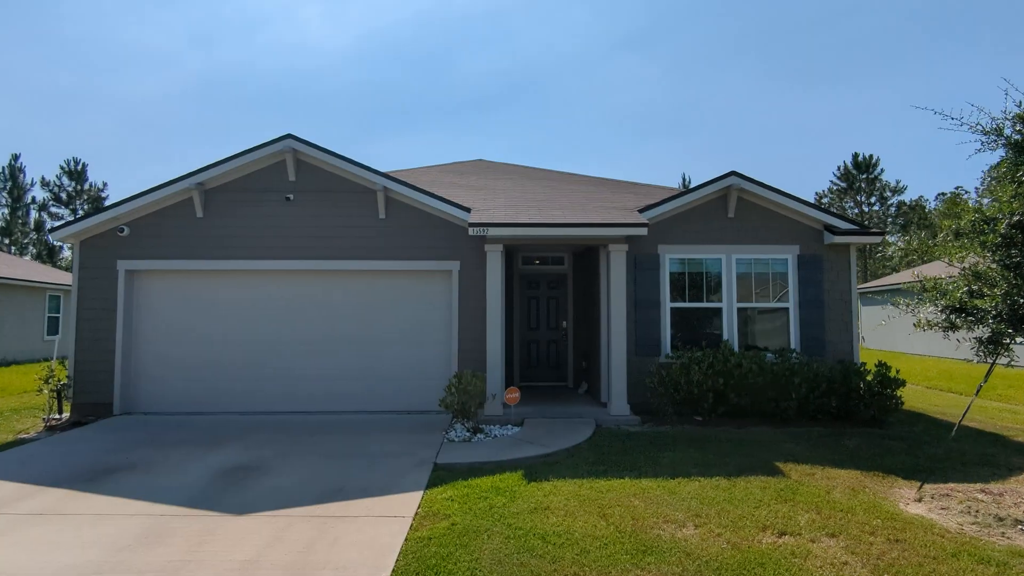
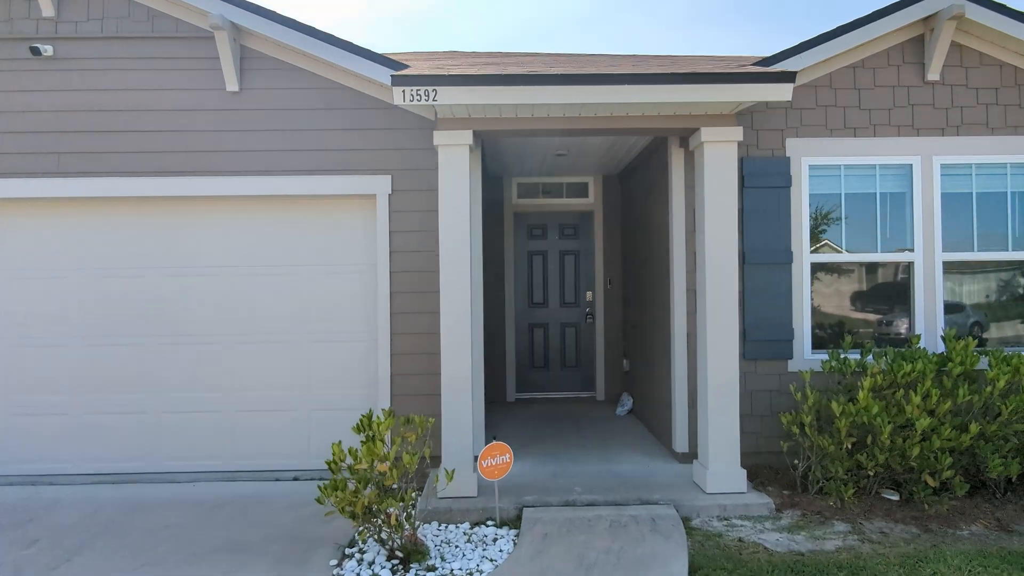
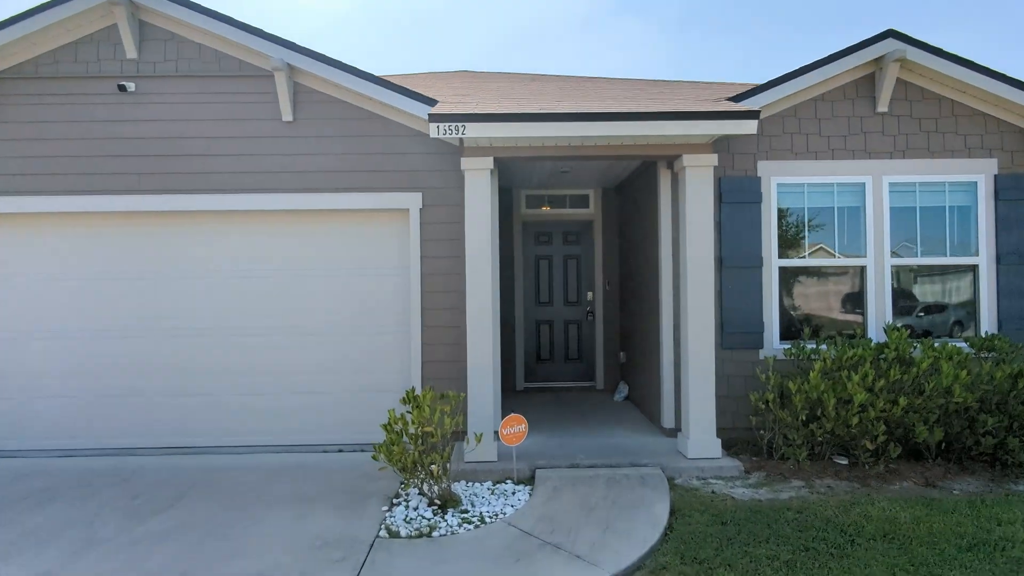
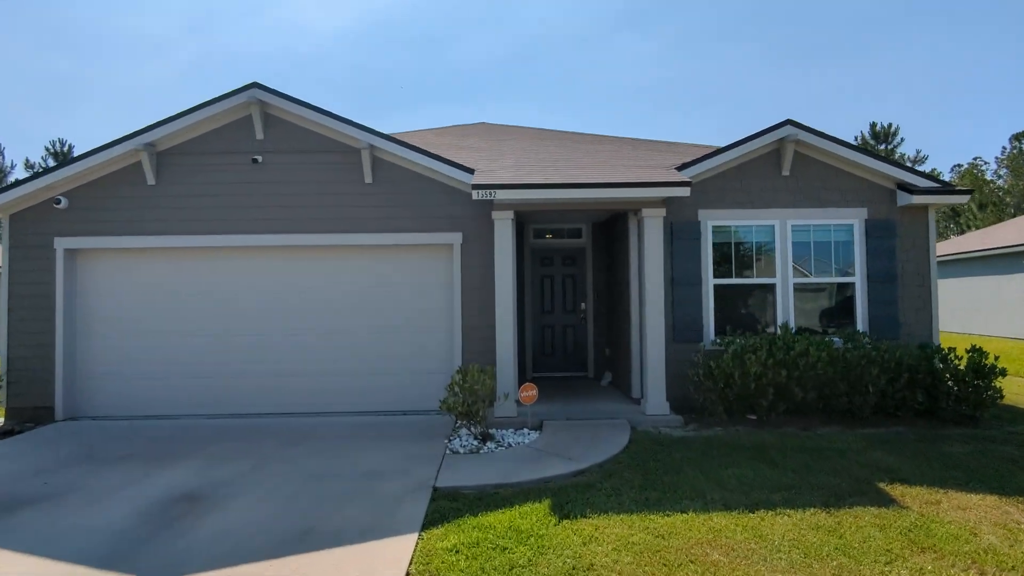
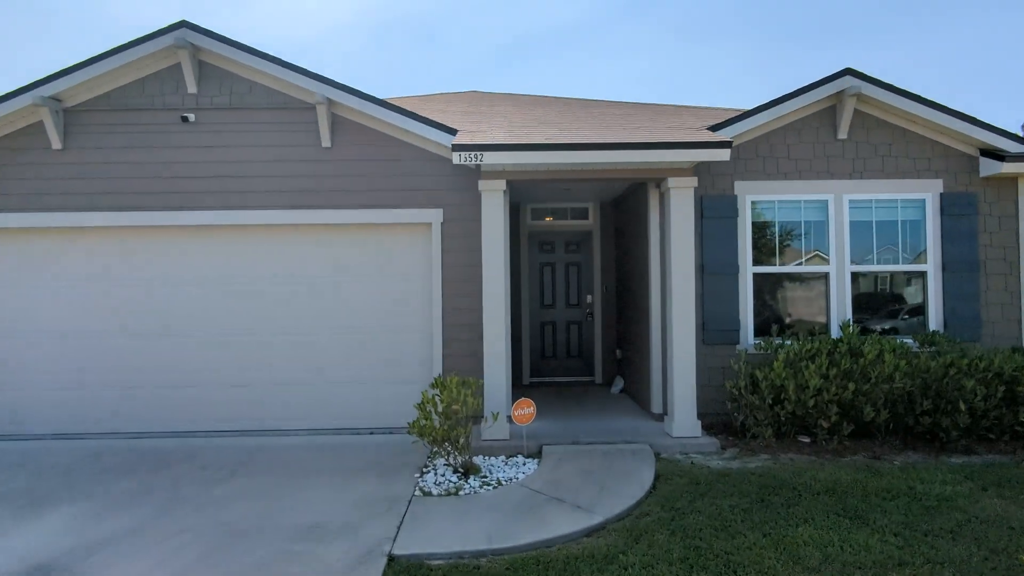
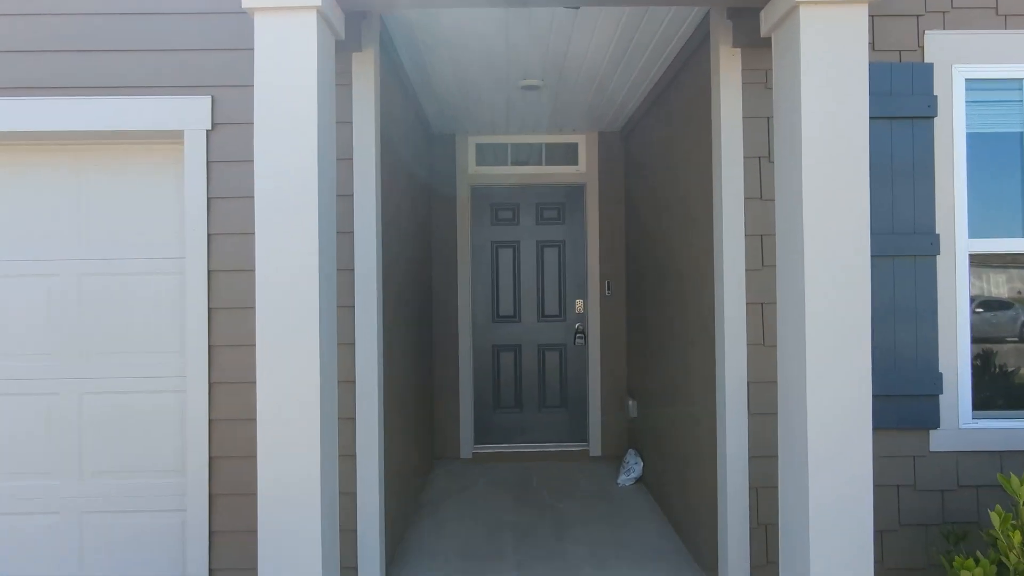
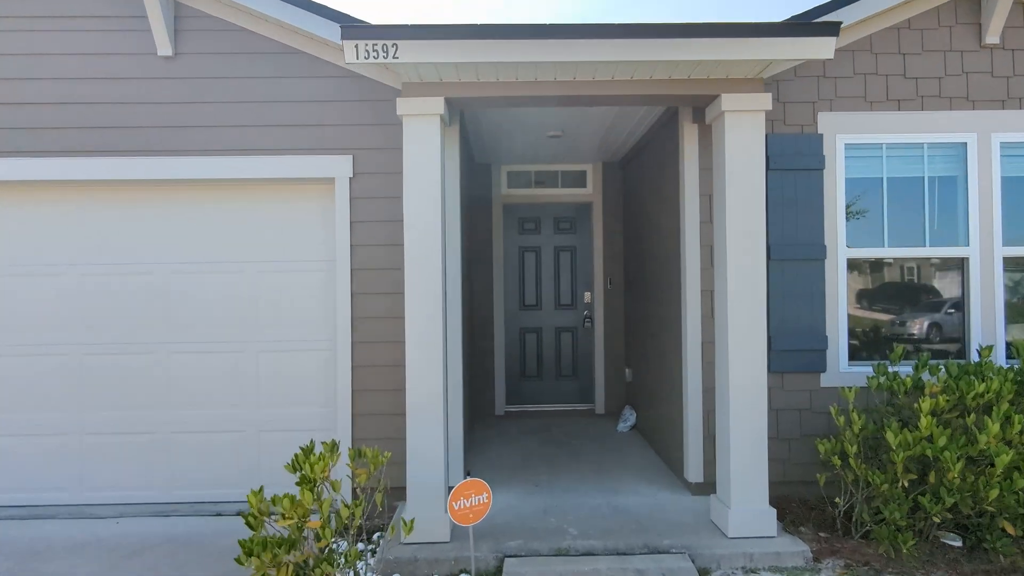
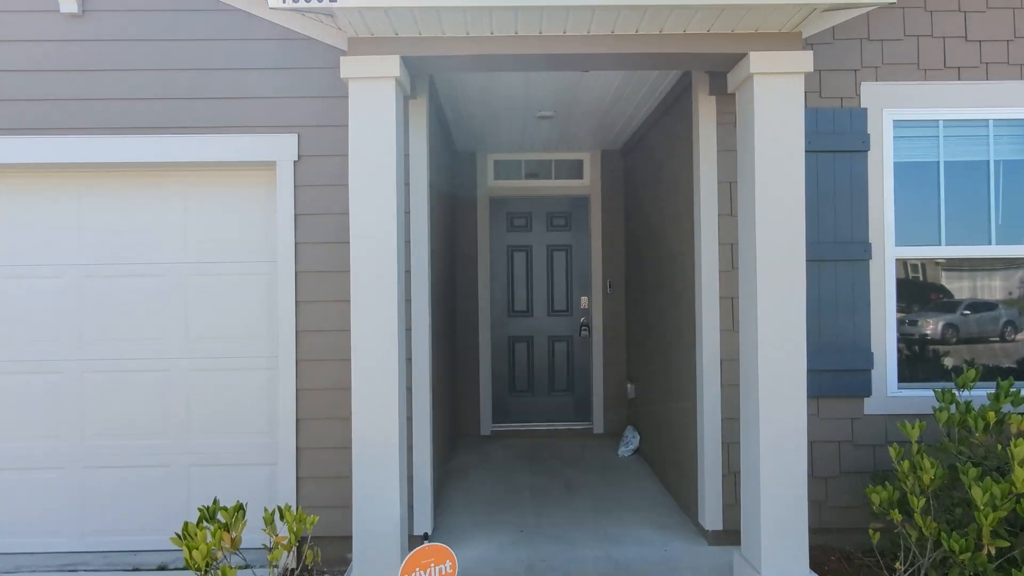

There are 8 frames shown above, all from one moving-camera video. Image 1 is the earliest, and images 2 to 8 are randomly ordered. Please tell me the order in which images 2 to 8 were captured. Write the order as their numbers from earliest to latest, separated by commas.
4, 5, 3, 2, 7, 8, 6
